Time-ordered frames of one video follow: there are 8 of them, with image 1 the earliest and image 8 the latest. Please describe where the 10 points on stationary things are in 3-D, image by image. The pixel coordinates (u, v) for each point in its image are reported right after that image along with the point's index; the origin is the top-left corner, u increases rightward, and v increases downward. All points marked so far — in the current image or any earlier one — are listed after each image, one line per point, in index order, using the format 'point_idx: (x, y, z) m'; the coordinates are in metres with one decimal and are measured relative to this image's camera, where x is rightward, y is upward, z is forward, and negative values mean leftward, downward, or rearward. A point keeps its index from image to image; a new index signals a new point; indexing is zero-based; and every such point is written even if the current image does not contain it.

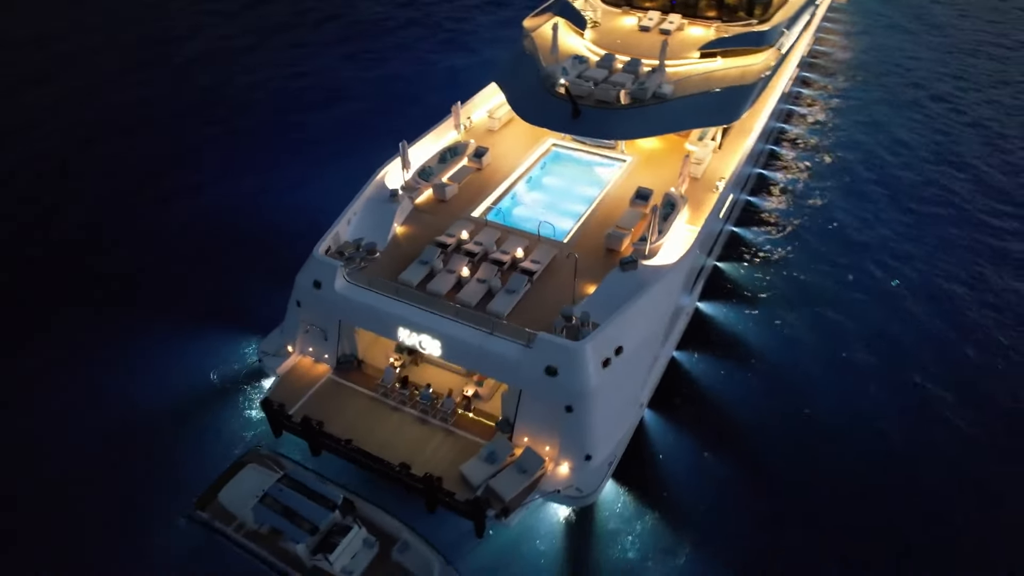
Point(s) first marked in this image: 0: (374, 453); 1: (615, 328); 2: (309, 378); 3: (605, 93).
0: (-2.9, -3.5, +14.9) m
1: (+2.0, -0.8, +14.4) m
2: (-4.8, -2.1, +16.6) m
3: (+2.6, +5.4, +19.6) m
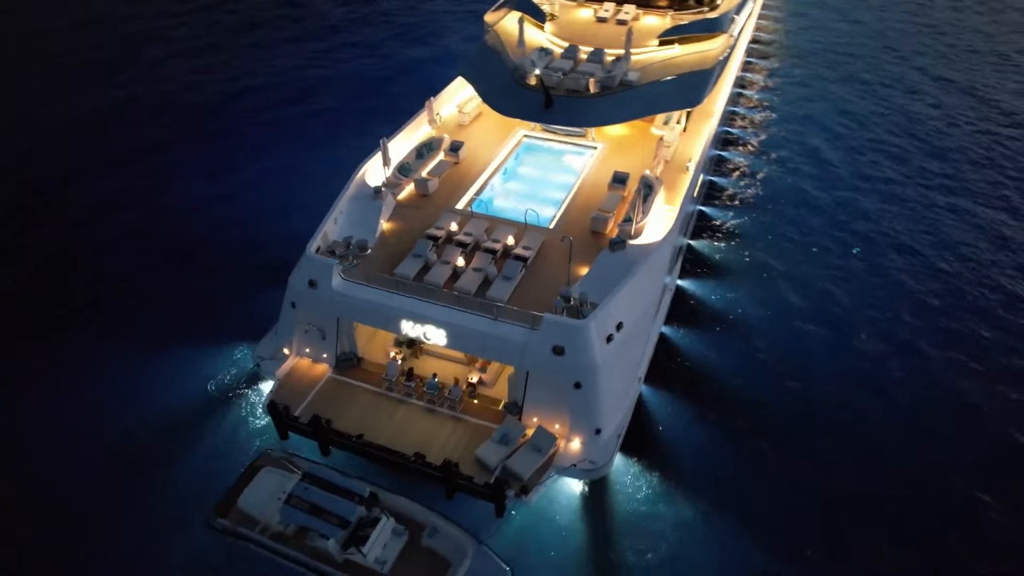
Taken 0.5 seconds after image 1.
0: (-2.7, -3.4, +15.0) m
1: (+2.1, -0.4, +15.0) m
2: (-4.7, -2.2, +16.6) m
3: (+1.8, +5.9, +20.2) m
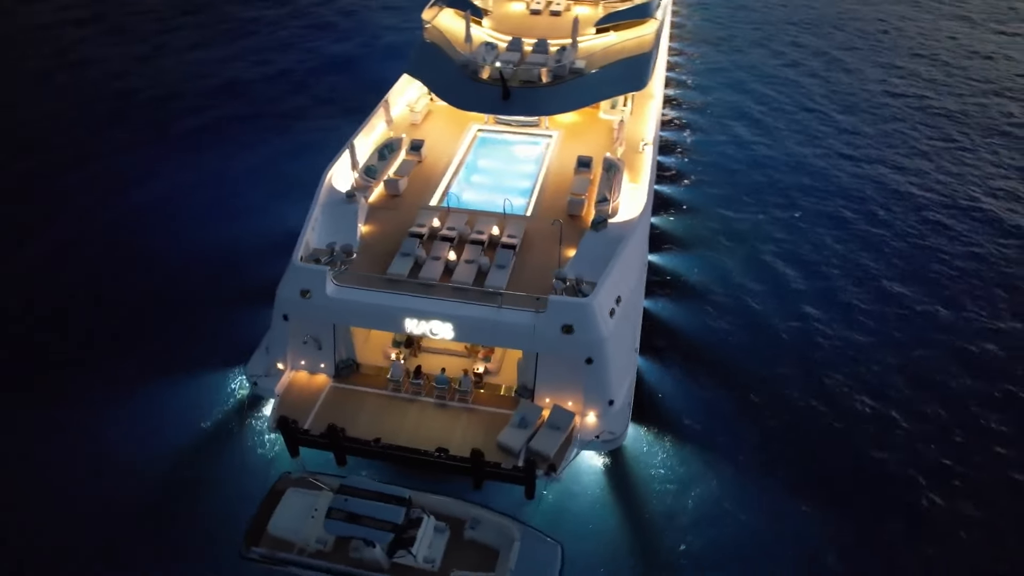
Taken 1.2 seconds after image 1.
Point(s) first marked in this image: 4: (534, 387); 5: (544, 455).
0: (-2.3, -3.3, +15.0) m
1: (+2.2, +0.1, +15.6) m
2: (-4.6, -2.4, +16.3) m
3: (+0.5, +6.3, +20.6) m
4: (+0.5, -2.2, +15.7) m
5: (+0.7, -3.4, +14.5) m
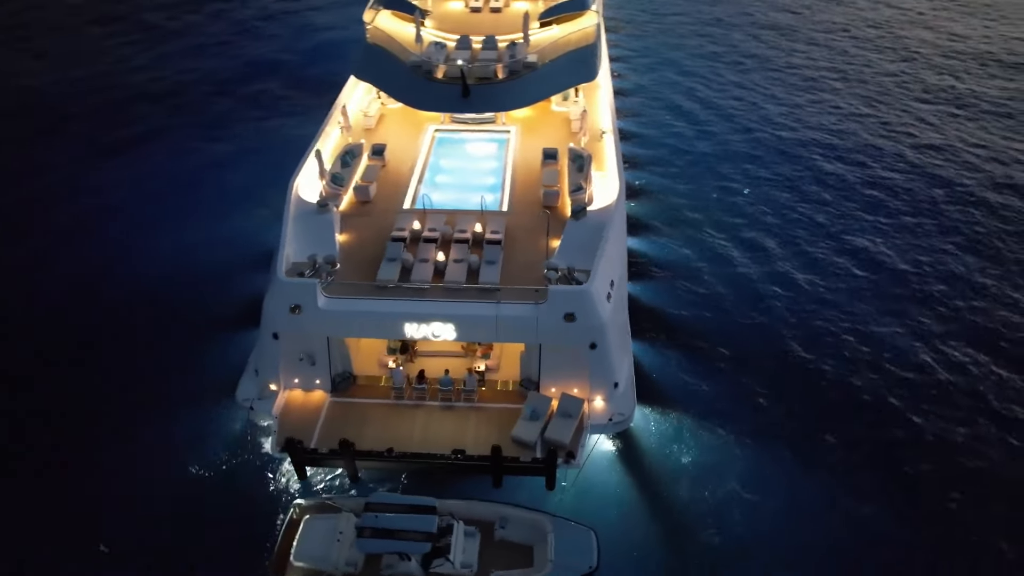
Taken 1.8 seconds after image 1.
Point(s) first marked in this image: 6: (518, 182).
0: (-1.9, -3.4, +14.8) m
1: (+2.0, +0.4, +15.9) m
2: (-4.5, -2.7, +15.8) m
3: (-0.8, +6.4, +20.7) m
4: (+0.6, -2.0, +15.8) m
5: (+1.0, -3.2, +14.7) m
6: (+0.2, +3.0, +19.8) m
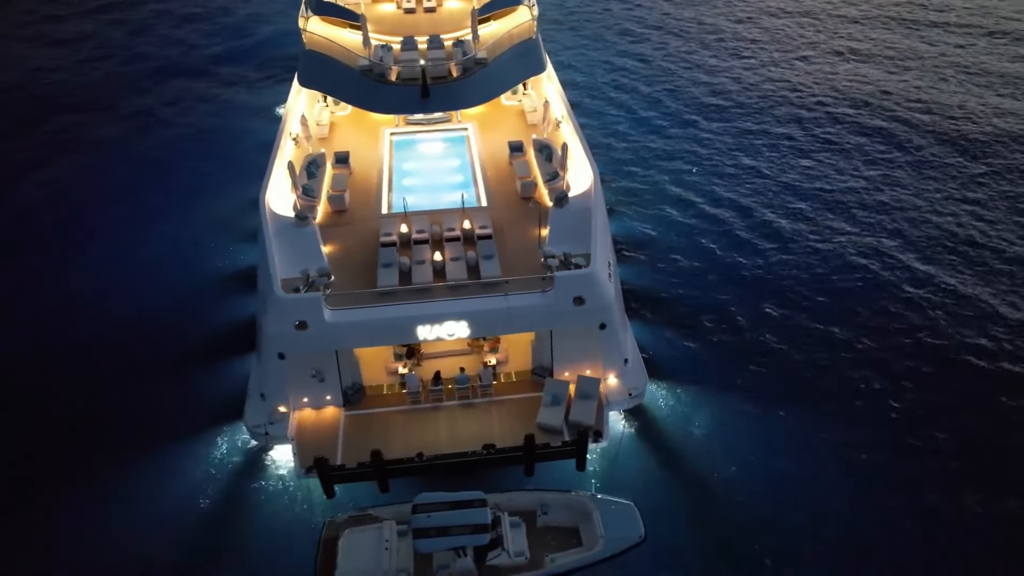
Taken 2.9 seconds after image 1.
0: (-1.3, -3.4, +14.7) m
1: (+2.0, +0.9, +16.3) m
2: (-4.1, -3.0, +15.3) m
3: (-2.2, +6.4, +20.6) m
4: (+0.9, -1.7, +16.0) m
5: (+1.6, -2.9, +15.0) m
6: (-0.6, +3.2, +19.9) m
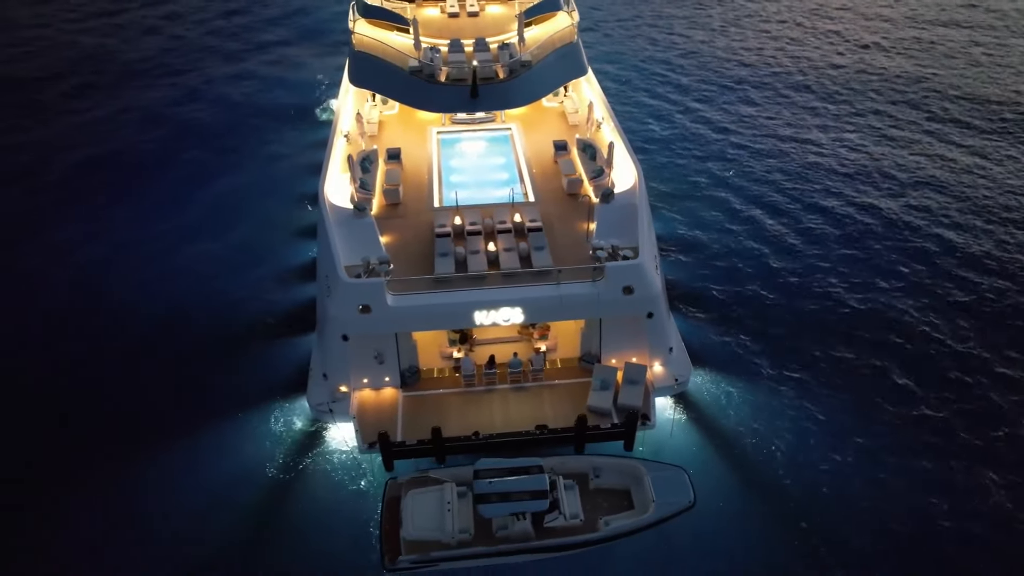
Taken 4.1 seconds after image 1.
0: (-0.2, -3.1, +15.4) m
1: (+3.2, +1.1, +17.1) m
2: (-2.9, -2.7, +16.1) m
3: (-0.8, +6.6, +21.5) m
4: (+2.1, -1.5, +16.8) m
5: (+2.7, -2.7, +15.7) m
6: (+0.7, +3.4, +20.7) m
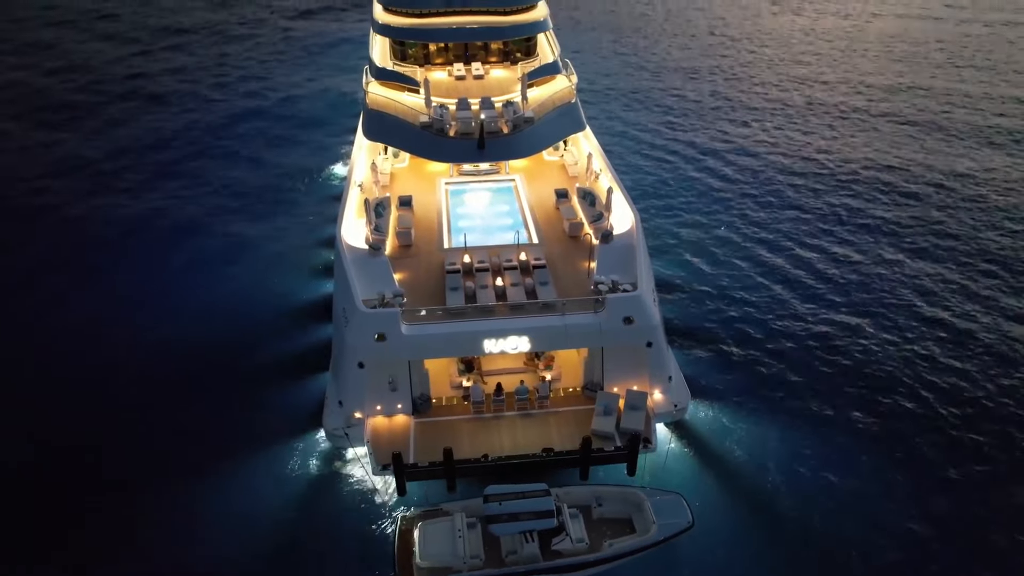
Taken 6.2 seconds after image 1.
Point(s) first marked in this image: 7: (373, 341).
0: (0.0, -3.8, +16.1) m
1: (+3.4, +0.2, +18.2) m
2: (-2.7, -3.4, +16.8) m
3: (-0.7, +5.3, +23.1) m
4: (+2.2, -2.3, +17.6) m
5: (+2.9, -3.3, +16.5) m
6: (+0.8, +2.2, +22.0) m
7: (-3.3, -1.3, +16.6) m
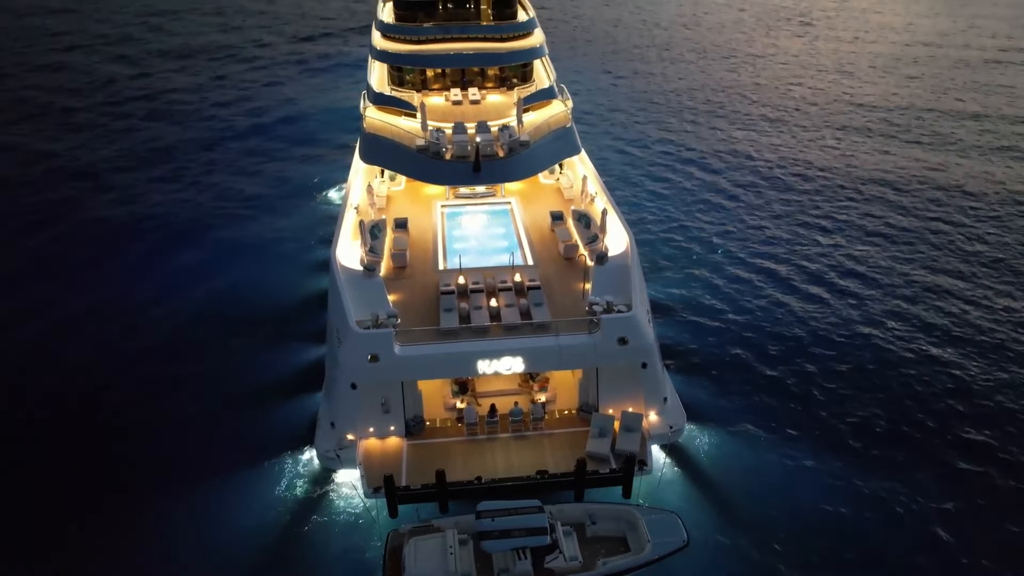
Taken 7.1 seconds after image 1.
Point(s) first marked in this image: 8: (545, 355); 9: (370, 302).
0: (-0.1, -4.2, +15.9) m
1: (+3.2, -0.3, +18.1) m
2: (-2.9, -3.9, +16.6) m
3: (-0.8, +4.6, +23.2) m
4: (+2.1, -2.8, +17.5) m
5: (+2.8, -3.8, +16.3) m
6: (+0.7, +1.5, +22.0) m
7: (-3.4, -1.7, +16.5) m
8: (+0.8, -1.6, +16.8) m
9: (-3.7, -0.4, +18.5) m
